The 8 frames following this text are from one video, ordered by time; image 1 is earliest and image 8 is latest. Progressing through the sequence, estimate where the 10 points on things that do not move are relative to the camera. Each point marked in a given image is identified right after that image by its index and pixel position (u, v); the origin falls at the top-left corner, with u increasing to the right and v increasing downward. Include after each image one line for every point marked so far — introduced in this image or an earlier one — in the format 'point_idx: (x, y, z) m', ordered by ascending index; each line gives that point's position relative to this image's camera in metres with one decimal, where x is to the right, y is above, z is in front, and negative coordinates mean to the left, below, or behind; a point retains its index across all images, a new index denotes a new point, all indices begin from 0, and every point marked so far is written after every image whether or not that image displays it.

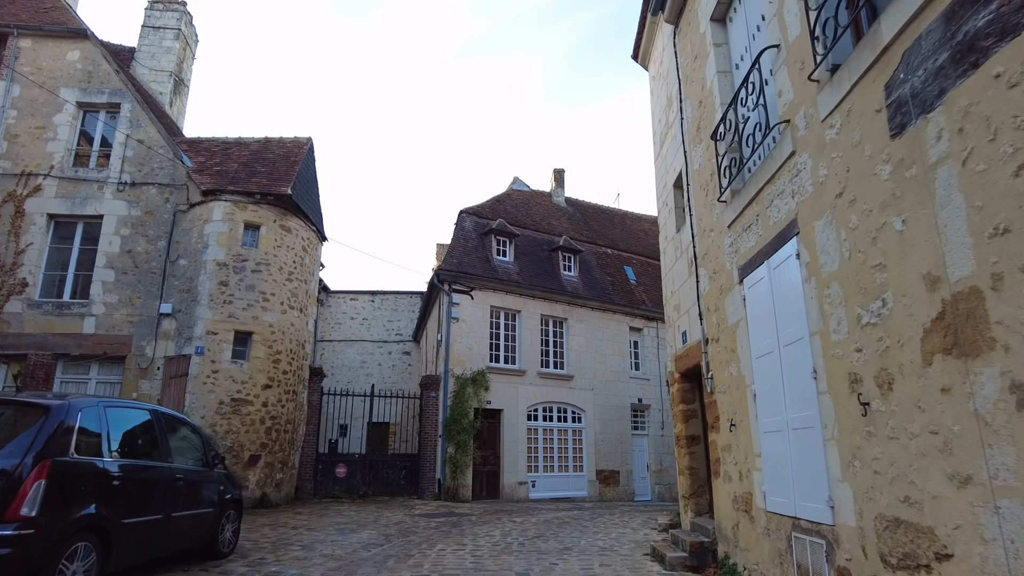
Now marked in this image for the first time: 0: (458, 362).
0: (-1.2, -1.7, +14.6) m
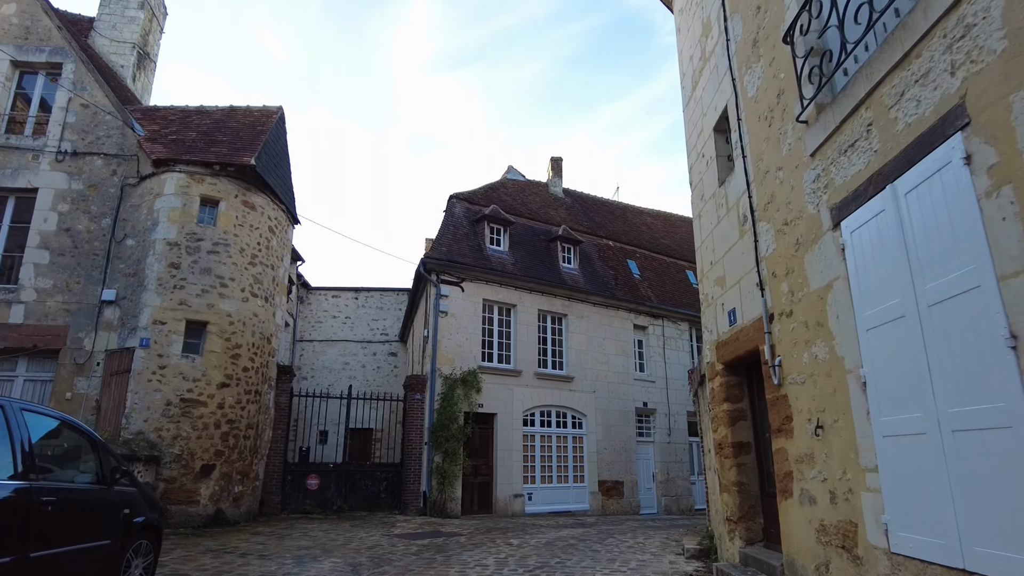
0: (-1.4, -1.5, +13.1) m
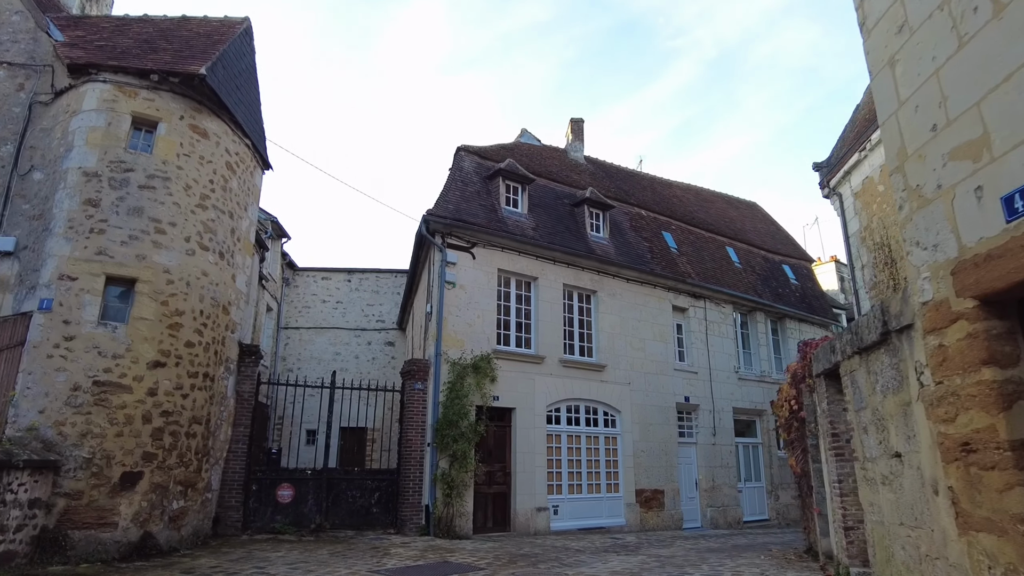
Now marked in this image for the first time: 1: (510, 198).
0: (-1.0, -0.9, +10.6) m
1: (0.0, +1.8, +12.5) m
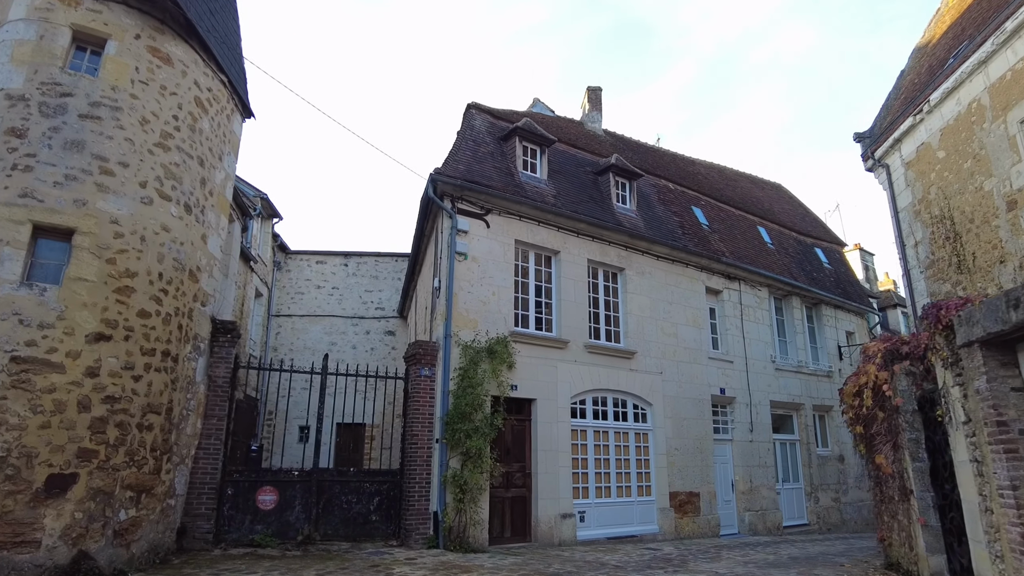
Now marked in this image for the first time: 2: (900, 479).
0: (-0.7, -0.5, +9.2) m
1: (+0.3, +2.2, +11.0) m
2: (+4.0, -2.0, +6.6) m
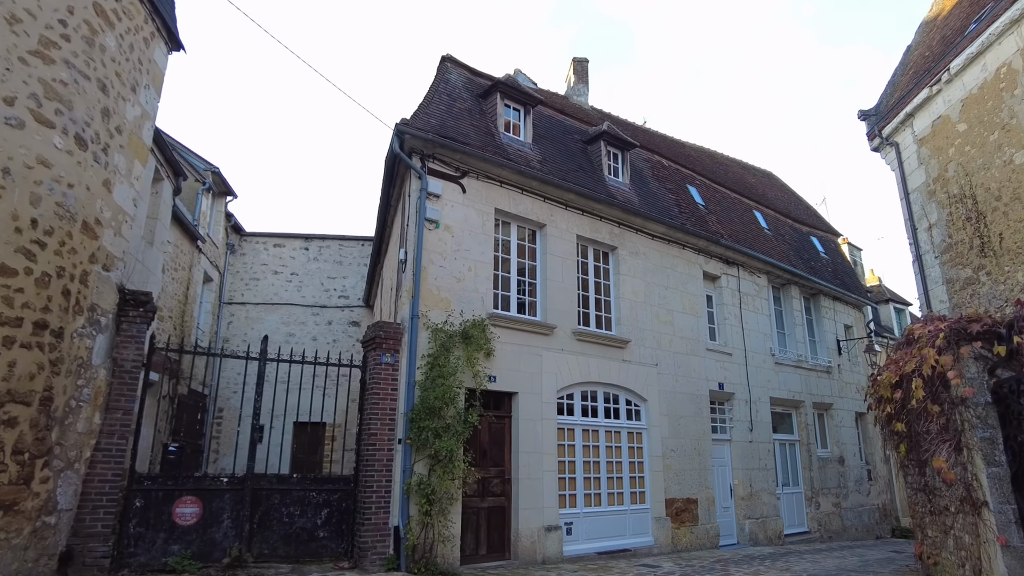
0: (-0.9, -0.2, +7.8) m
1: (0.0, +2.5, +9.7) m
2: (+3.8, -1.7, +5.4) m
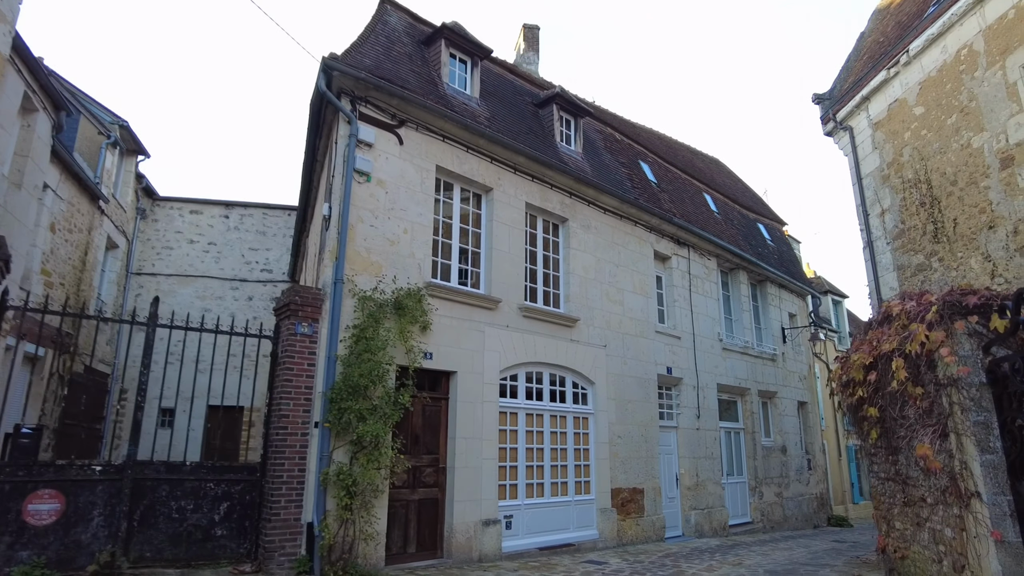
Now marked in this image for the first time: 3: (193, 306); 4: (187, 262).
0: (-1.6, +0.2, +6.8) m
1: (-0.8, +2.9, +8.7) m
2: (+3.4, -1.5, +4.9) m
3: (-7.3, -0.4, +14.5) m
4: (-7.6, +0.6, +14.8) m
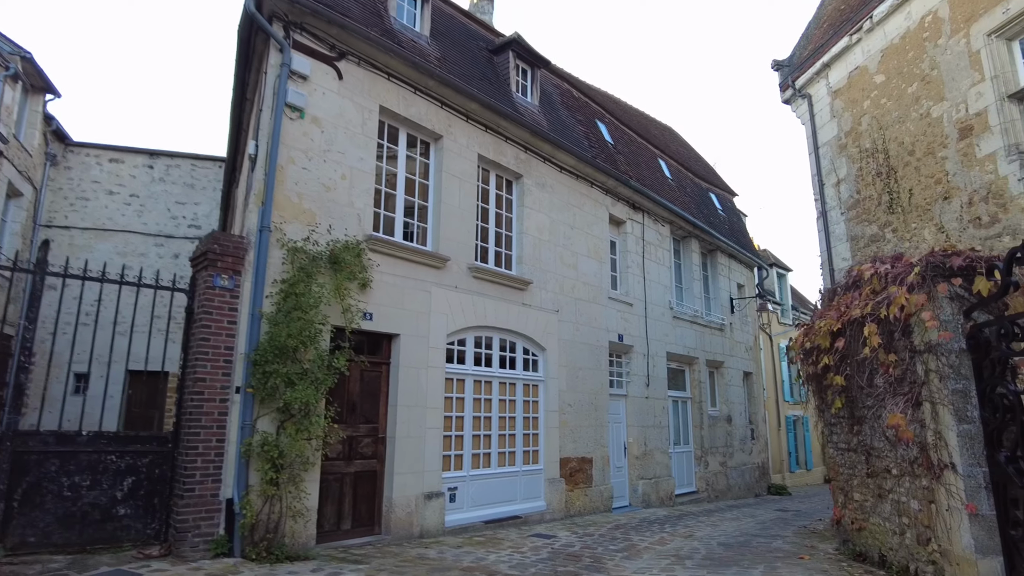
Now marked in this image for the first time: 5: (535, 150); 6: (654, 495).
0: (-2.0, +0.7, +6.1) m
1: (-1.4, +3.5, +7.9) m
2: (+3.0, -1.2, +4.6) m
3: (-8.4, +0.5, +13.3) m
4: (-8.7, +1.6, +13.5) m
5: (+0.3, +2.0, +9.1) m
6: (+2.4, -3.5, +10.6) m
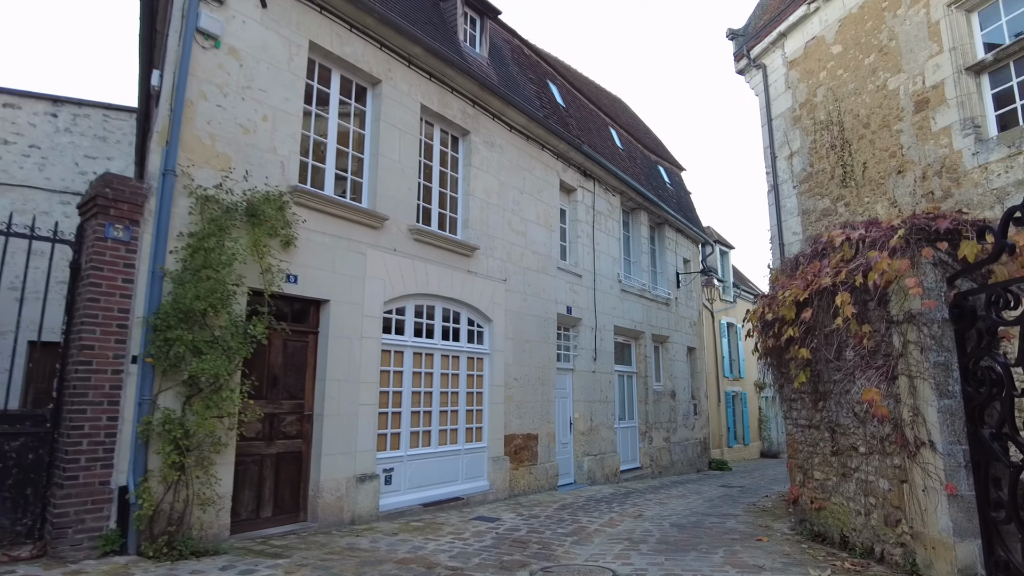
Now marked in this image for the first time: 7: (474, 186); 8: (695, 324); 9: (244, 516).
0: (-2.5, +1.1, +5.2) m
1: (-1.9, +3.9, +7.0) m
2: (+2.6, -0.9, +4.3) m
3: (-9.5, +1.3, +11.9) m
4: (-9.7, +2.3, +12.0) m
5: (-0.4, +2.4, +8.5) m
6: (+1.4, -3.0, +10.3) m
7: (-0.5, +1.3, +8.2) m
8: (+4.4, -0.9, +15.2) m
9: (-2.2, -1.9, +5.3) m
